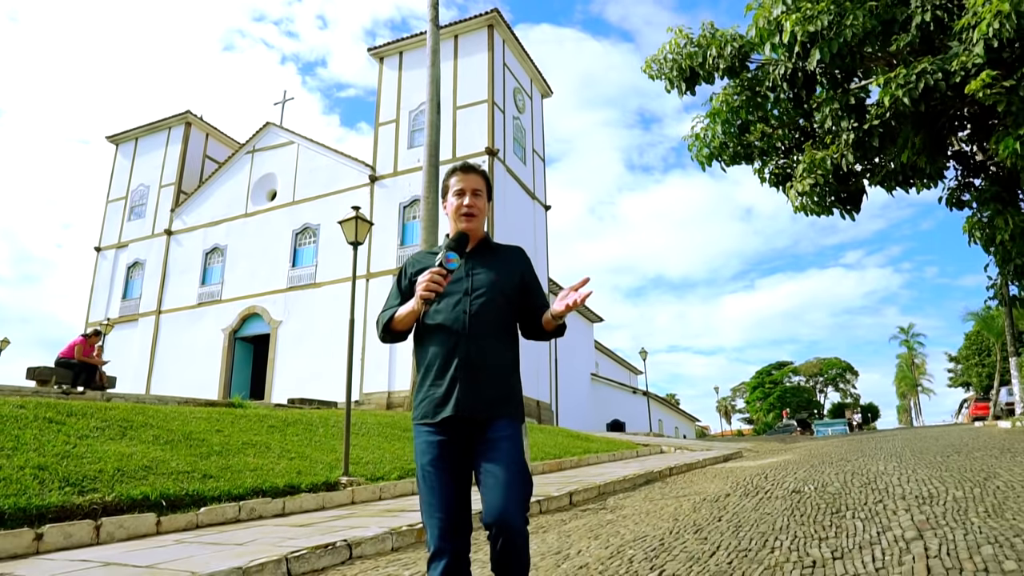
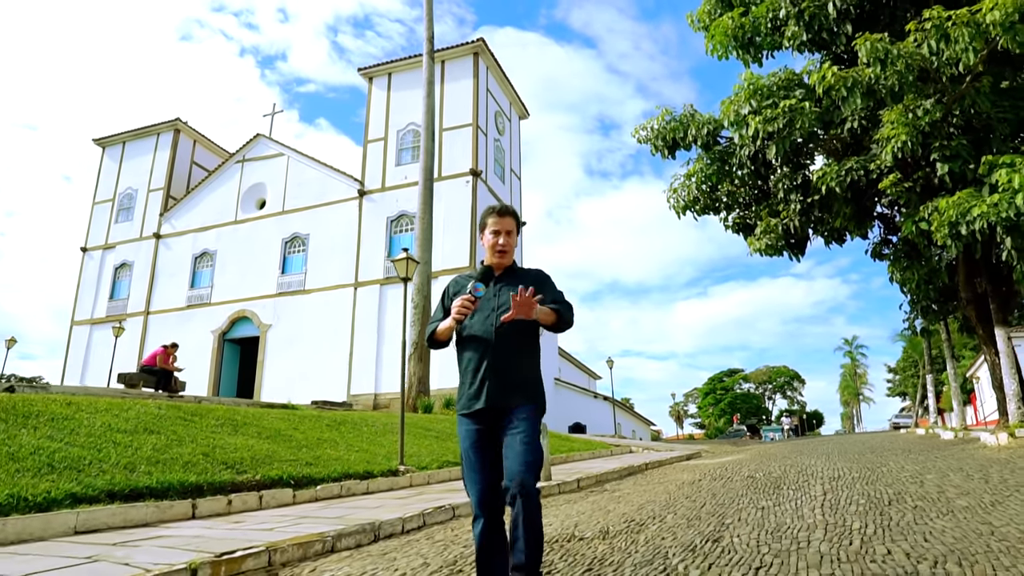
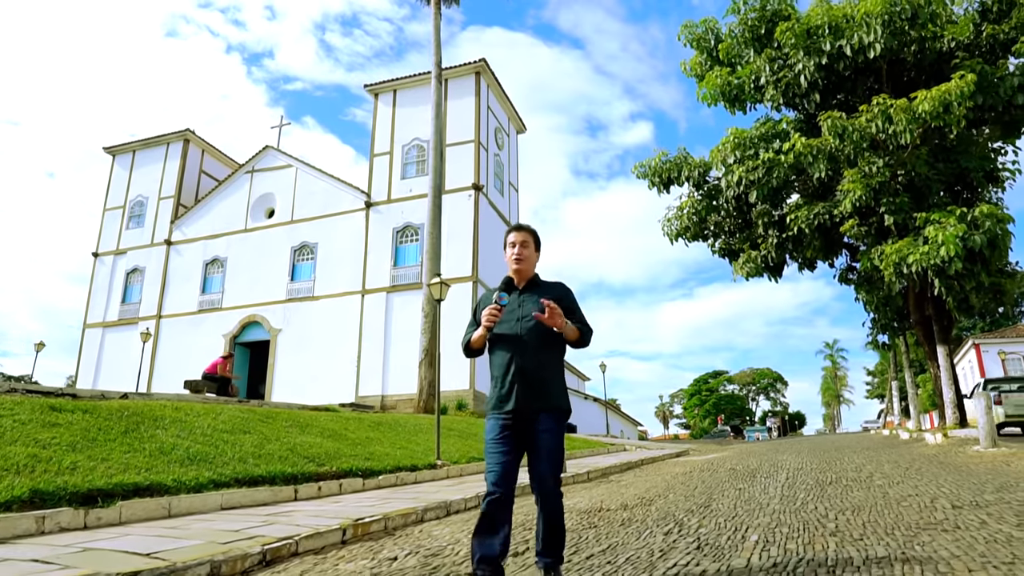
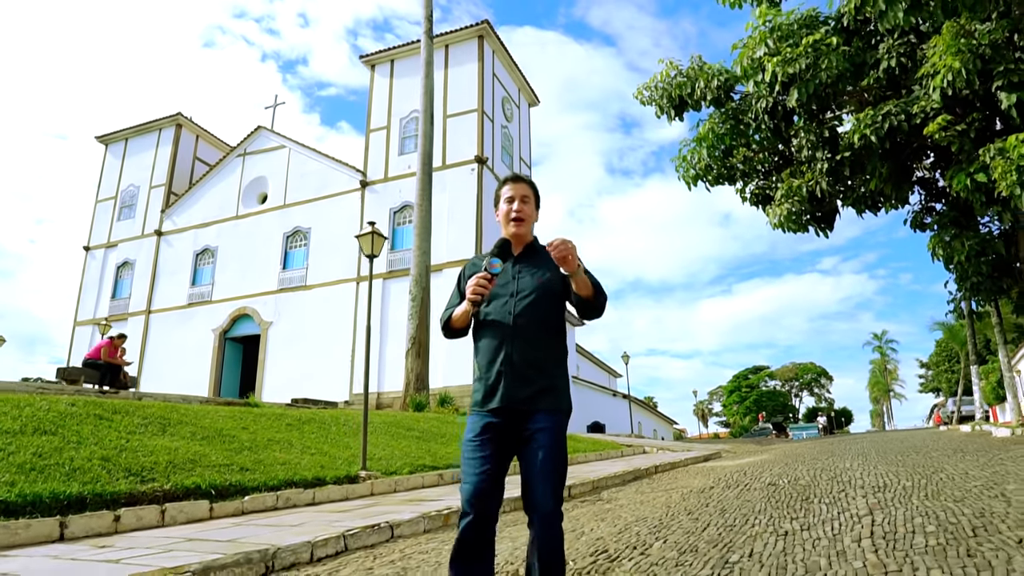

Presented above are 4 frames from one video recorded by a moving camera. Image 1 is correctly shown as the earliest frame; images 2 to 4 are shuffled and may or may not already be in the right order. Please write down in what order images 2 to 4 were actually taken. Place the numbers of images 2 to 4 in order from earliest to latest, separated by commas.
4, 2, 3
